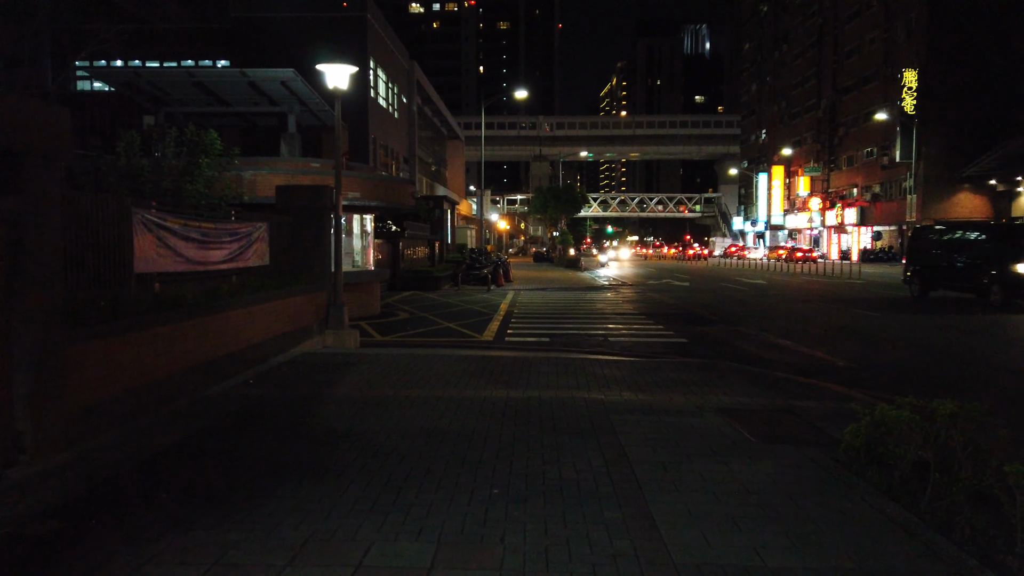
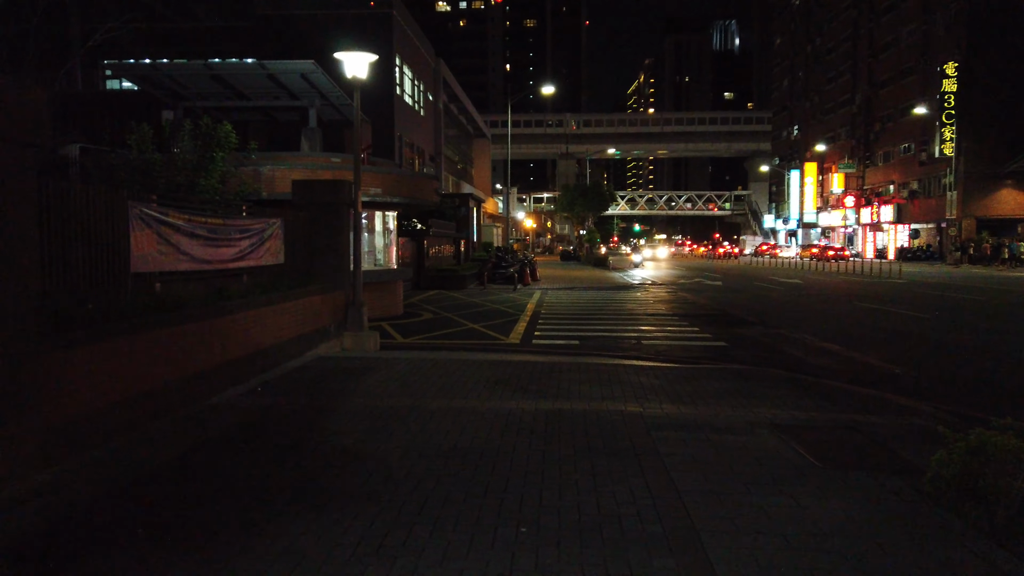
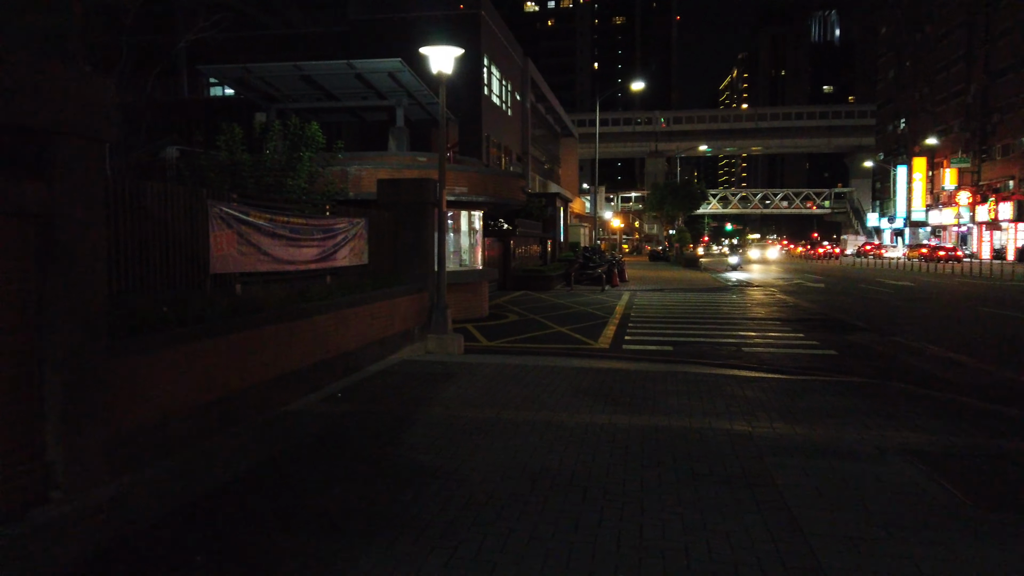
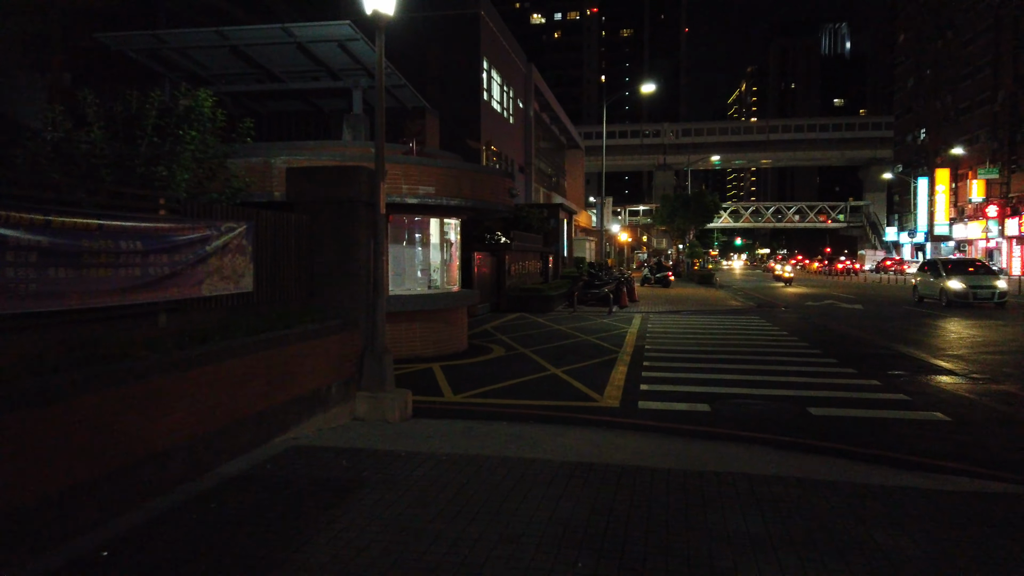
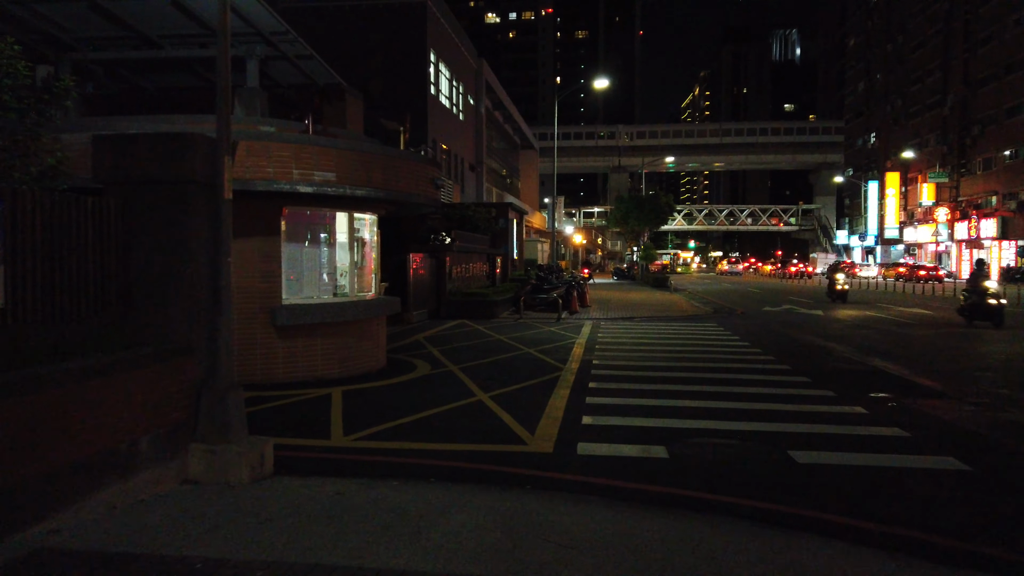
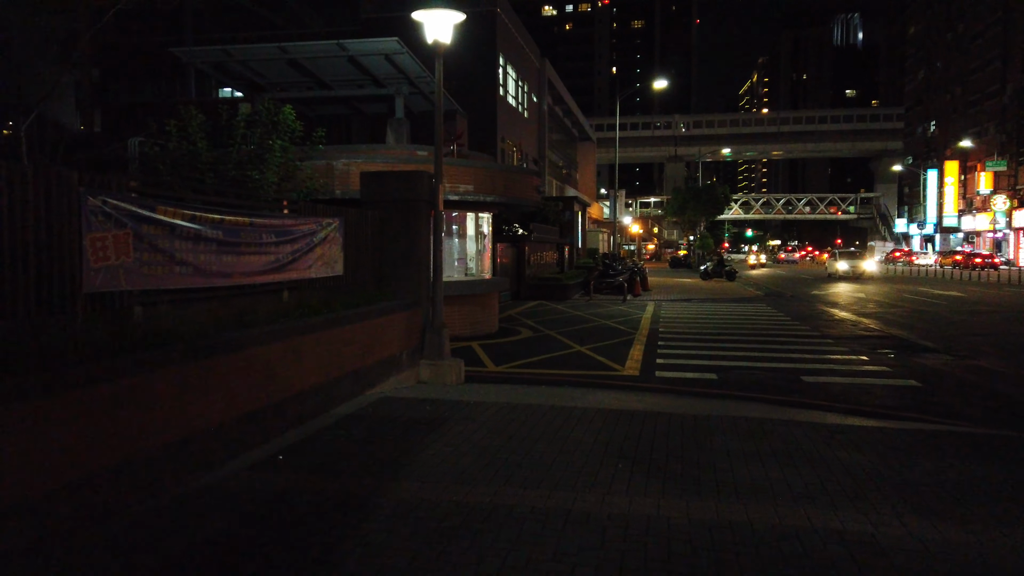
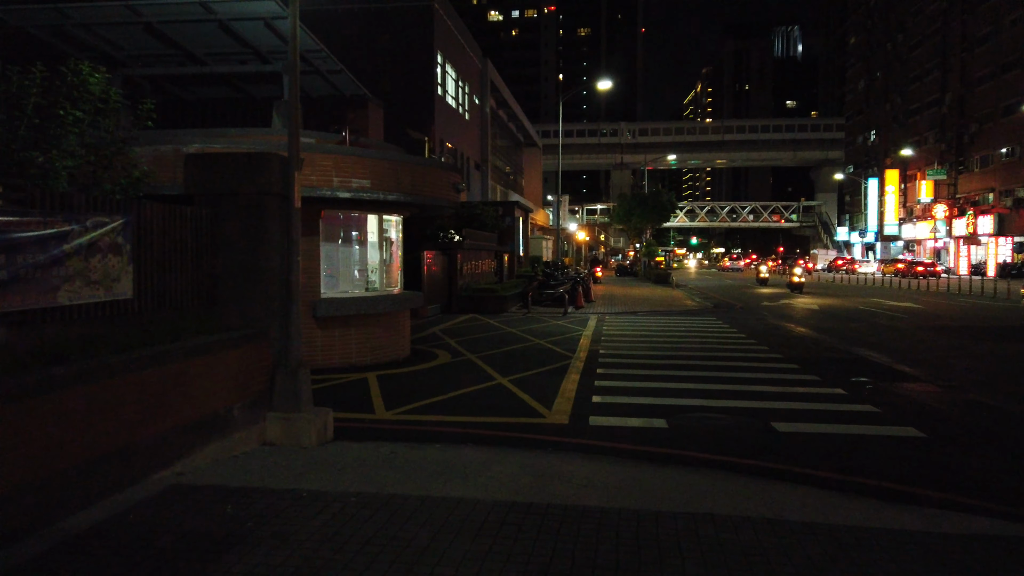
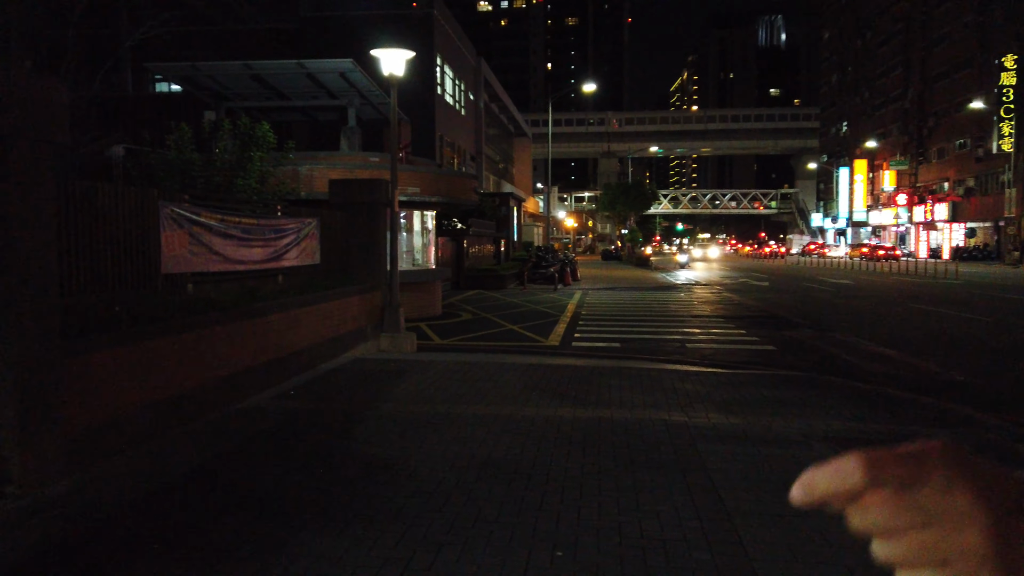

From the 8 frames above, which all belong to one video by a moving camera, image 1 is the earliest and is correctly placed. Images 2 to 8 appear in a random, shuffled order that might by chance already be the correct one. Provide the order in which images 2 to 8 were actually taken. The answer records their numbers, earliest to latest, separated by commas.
2, 8, 3, 6, 4, 7, 5
